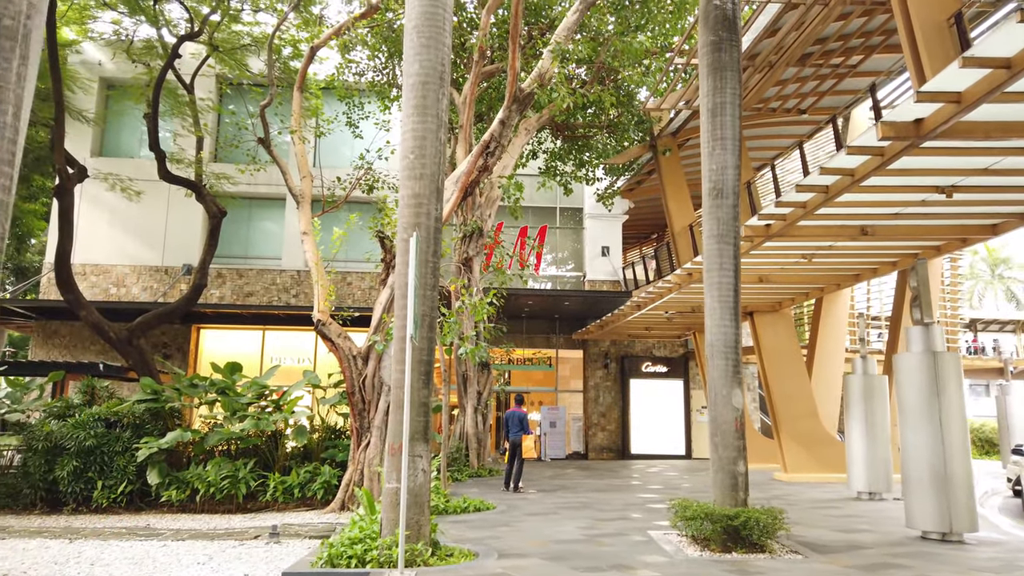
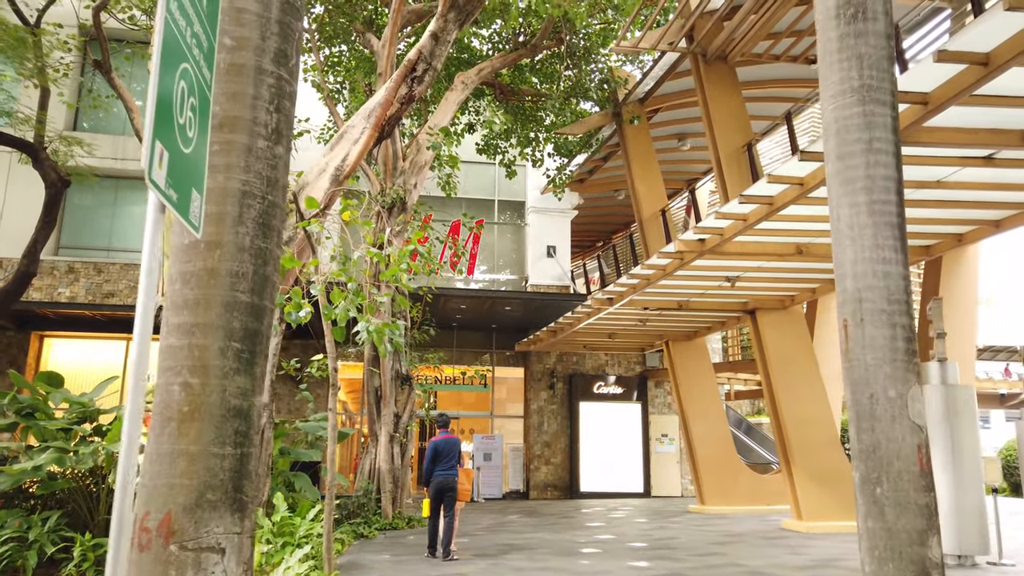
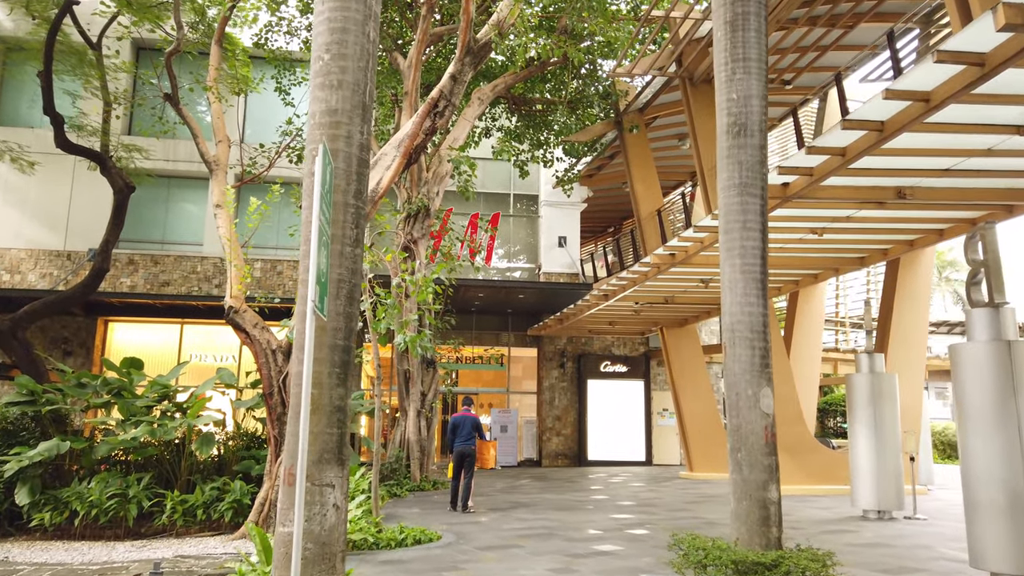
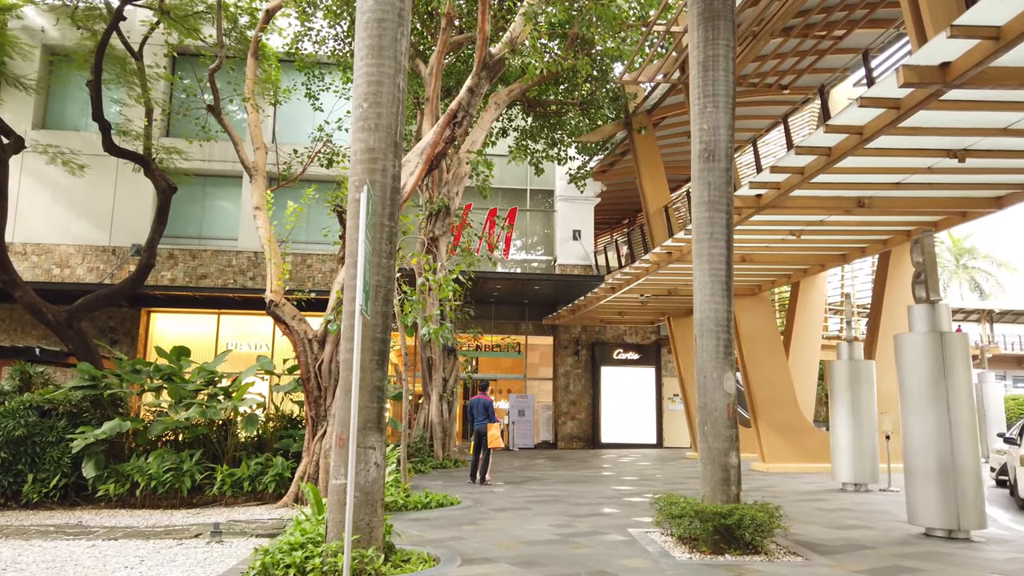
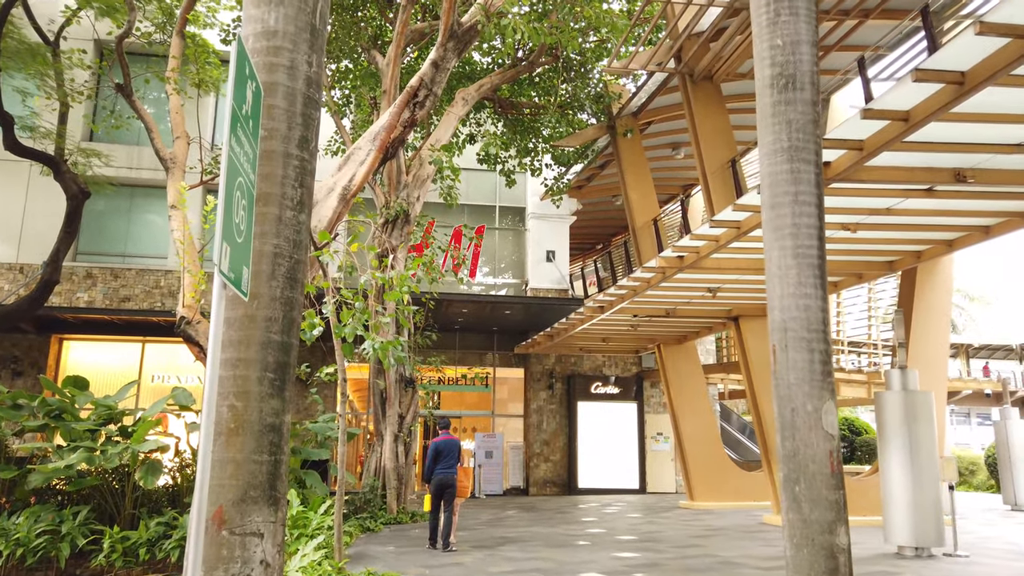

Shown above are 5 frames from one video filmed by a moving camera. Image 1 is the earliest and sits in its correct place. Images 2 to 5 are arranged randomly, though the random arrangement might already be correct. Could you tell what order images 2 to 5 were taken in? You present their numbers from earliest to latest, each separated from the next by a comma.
4, 3, 5, 2
